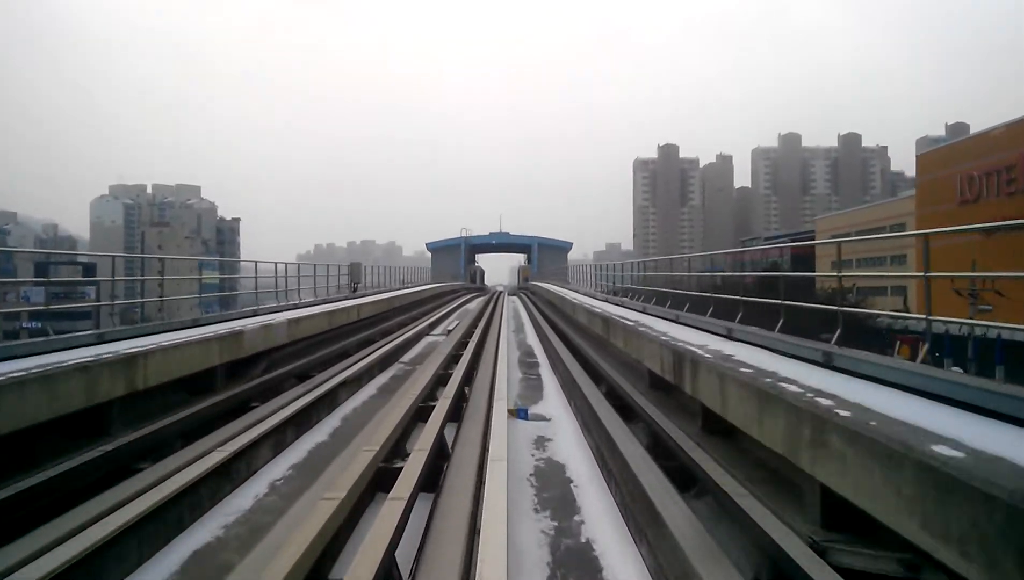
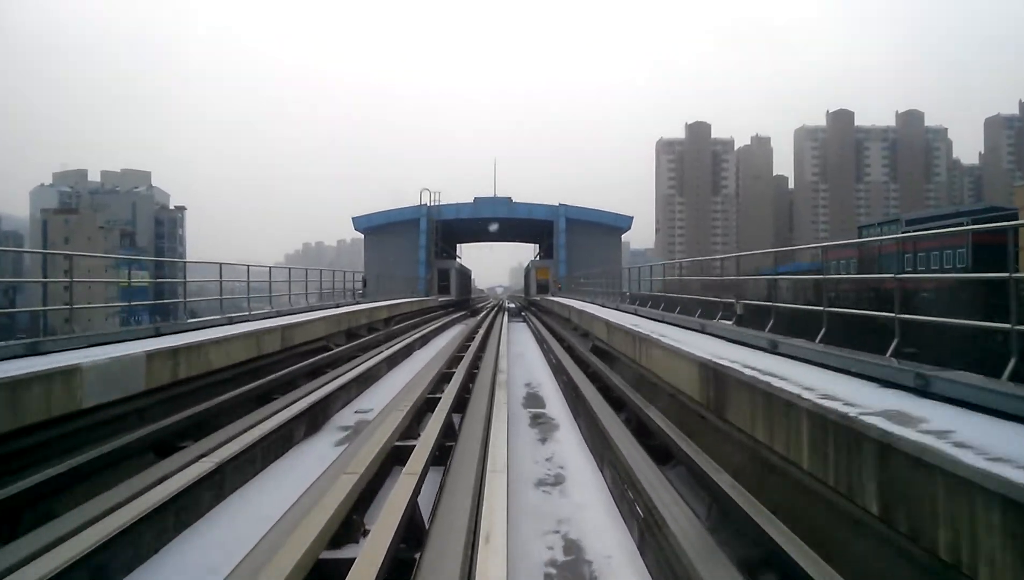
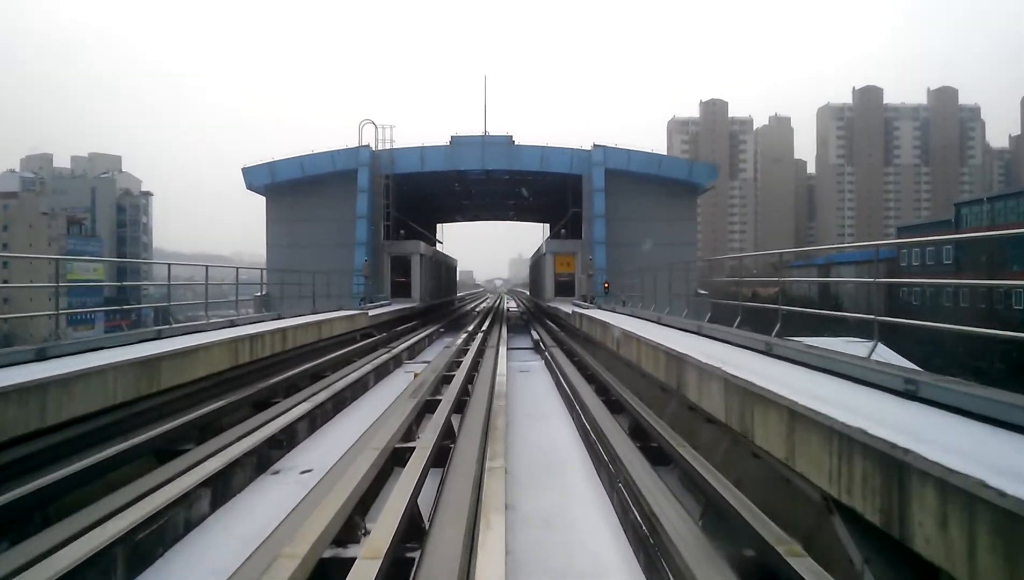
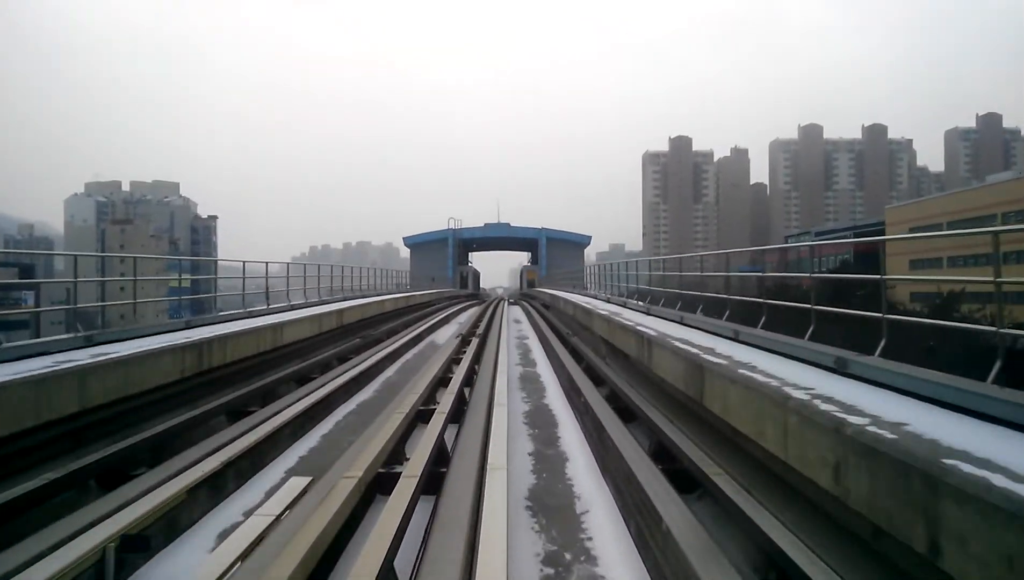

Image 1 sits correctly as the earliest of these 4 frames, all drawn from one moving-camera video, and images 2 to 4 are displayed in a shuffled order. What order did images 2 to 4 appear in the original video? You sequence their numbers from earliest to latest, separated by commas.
4, 2, 3
